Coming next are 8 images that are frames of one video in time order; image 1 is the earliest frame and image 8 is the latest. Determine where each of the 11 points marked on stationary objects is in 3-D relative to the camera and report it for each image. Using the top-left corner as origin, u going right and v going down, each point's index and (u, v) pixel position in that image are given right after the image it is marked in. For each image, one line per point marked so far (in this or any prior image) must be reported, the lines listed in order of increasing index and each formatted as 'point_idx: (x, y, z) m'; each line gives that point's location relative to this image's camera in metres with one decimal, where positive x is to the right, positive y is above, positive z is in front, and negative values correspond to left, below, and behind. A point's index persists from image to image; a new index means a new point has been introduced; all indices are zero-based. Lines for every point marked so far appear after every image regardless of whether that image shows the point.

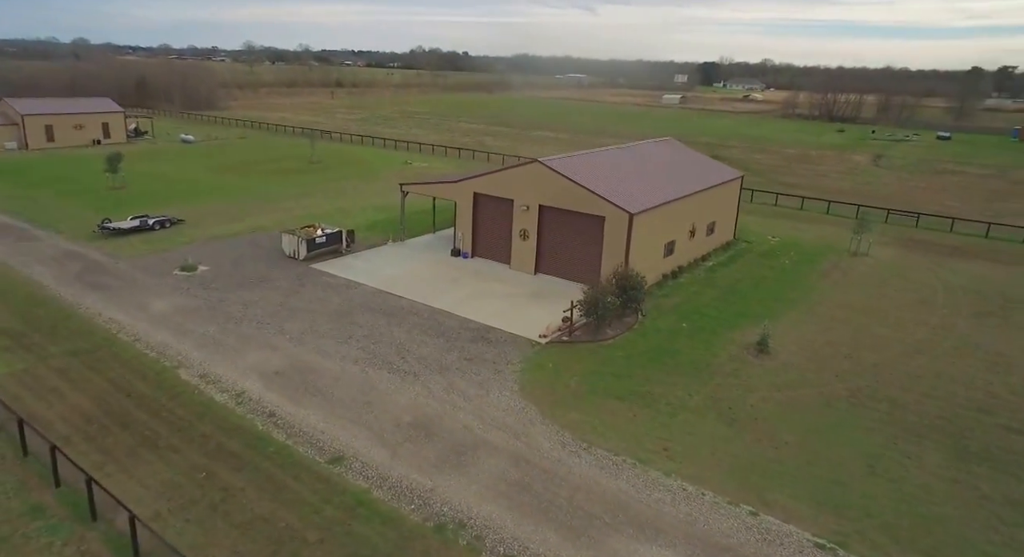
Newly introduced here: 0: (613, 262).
0: (+2.9, +0.4, +18.1) m
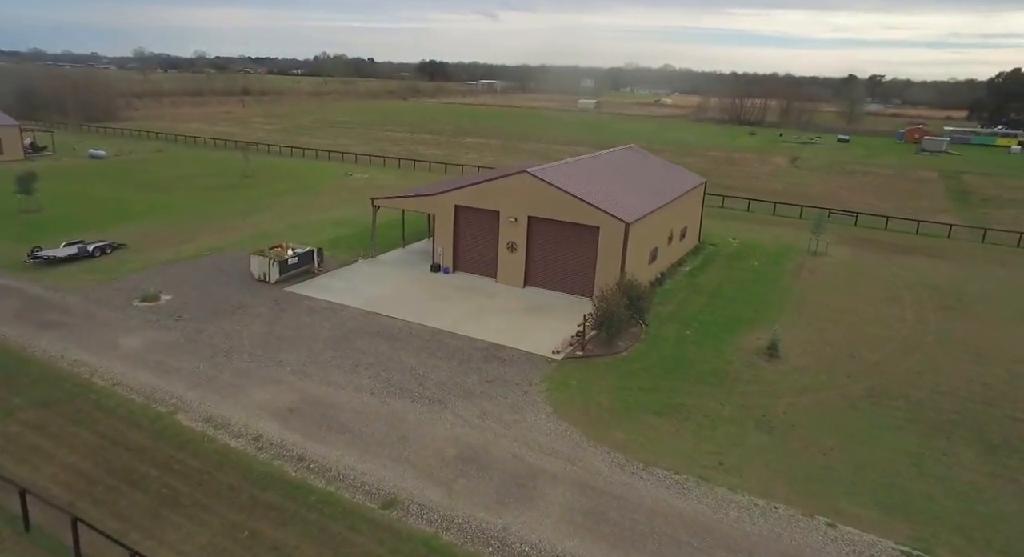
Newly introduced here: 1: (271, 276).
0: (+2.8, +0.1, +18.0) m
1: (-7.3, 0.0, +18.6) m
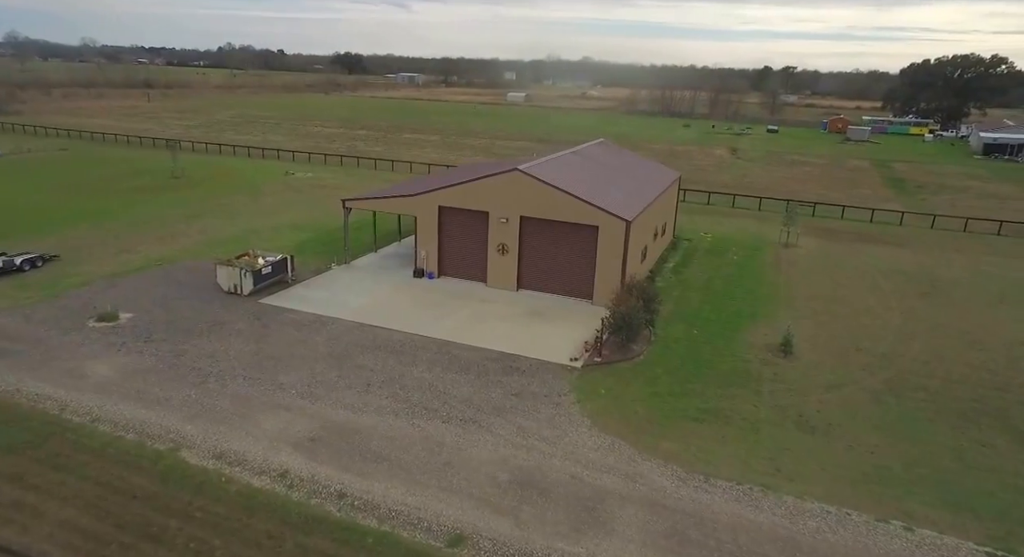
0: (+2.8, +0.1, +17.6) m
1: (-7.3, -0.3, +17.0) m
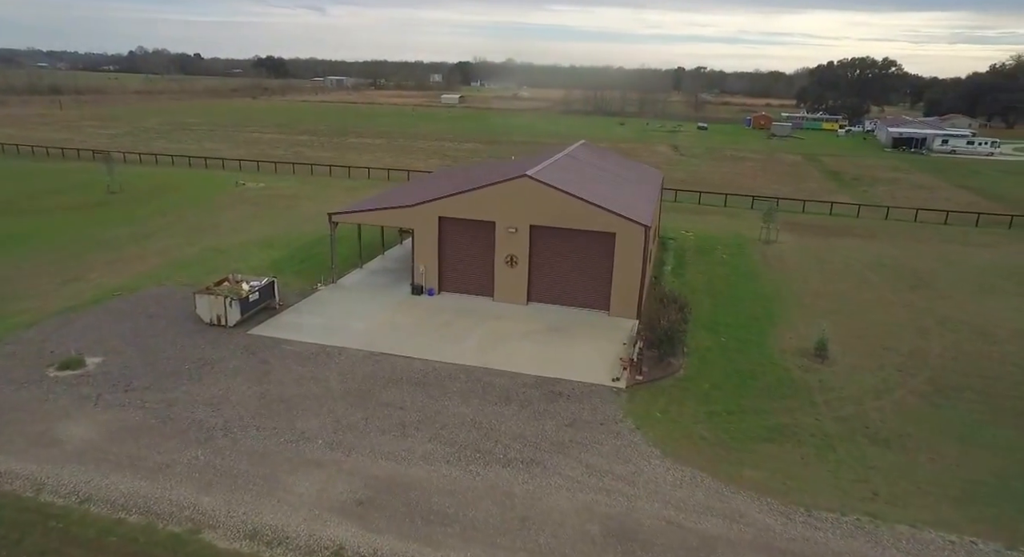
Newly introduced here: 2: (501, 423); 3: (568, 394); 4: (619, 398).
0: (+3.1, -0.1, +16.6) m
1: (-6.9, -1.0, +15.0) m
2: (-0.2, -2.6, +11.3) m
3: (+1.1, -2.3, +12.5) m
4: (+2.2, -2.4, +12.5) m
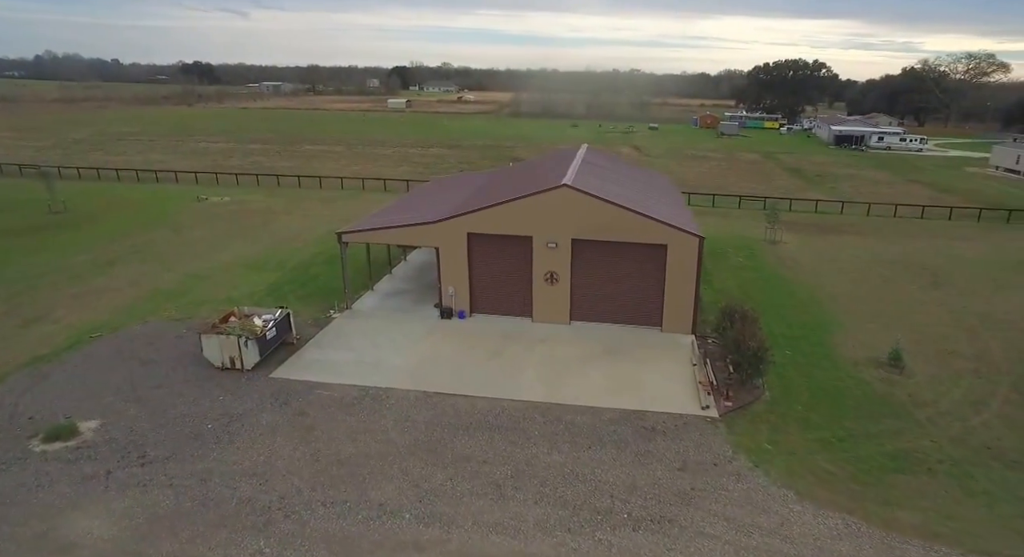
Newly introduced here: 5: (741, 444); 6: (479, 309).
0: (+4.2, -0.5, +15.4) m
1: (-5.5, -1.7, +12.9) m
2: (+1.5, -3.0, +9.8) m
3: (+2.7, -2.7, +11.1) m
4: (+3.7, -2.7, +11.2) m
5: (+4.0, -2.8, +10.8) m
6: (-0.9, -0.8, +16.4) m
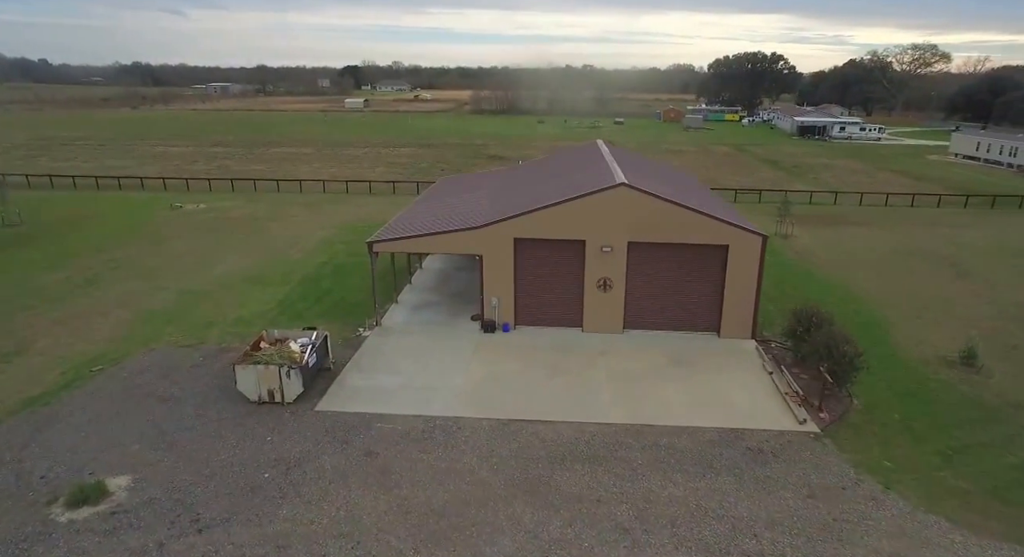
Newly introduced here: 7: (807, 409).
0: (+5.3, -0.5, +14.5) m
1: (-4.1, -2.1, +11.3) m
2: (+3.1, -3.2, +8.7) m
3: (+4.2, -2.8, +10.2) m
4: (+5.3, -2.8, +10.3) m
5: (+5.5, -2.9, +9.9) m
6: (+0.2, -1.0, +15.1) m
7: (+5.5, -2.4, +11.4) m
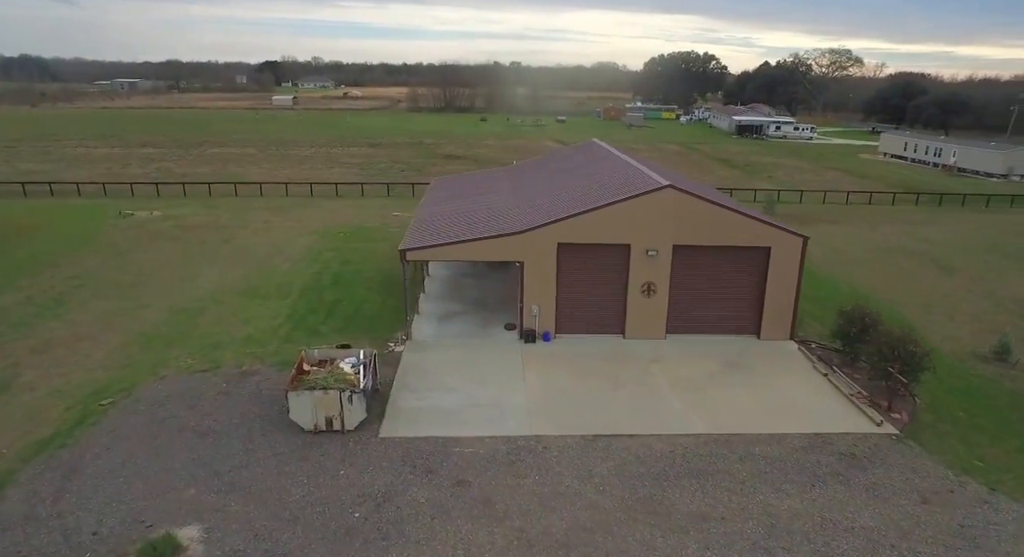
0: (+6.3, -0.5, +14.5) m
1: (-2.8, -2.3, +10.3) m
2: (+4.8, -3.3, +8.5) m
3: (+5.7, -2.8, +10.1) m
4: (+6.7, -2.8, +10.3) m
5: (+7.0, -2.9, +9.9) m
6: (+1.1, -1.1, +14.6) m
7: (+6.8, -2.4, +11.5) m
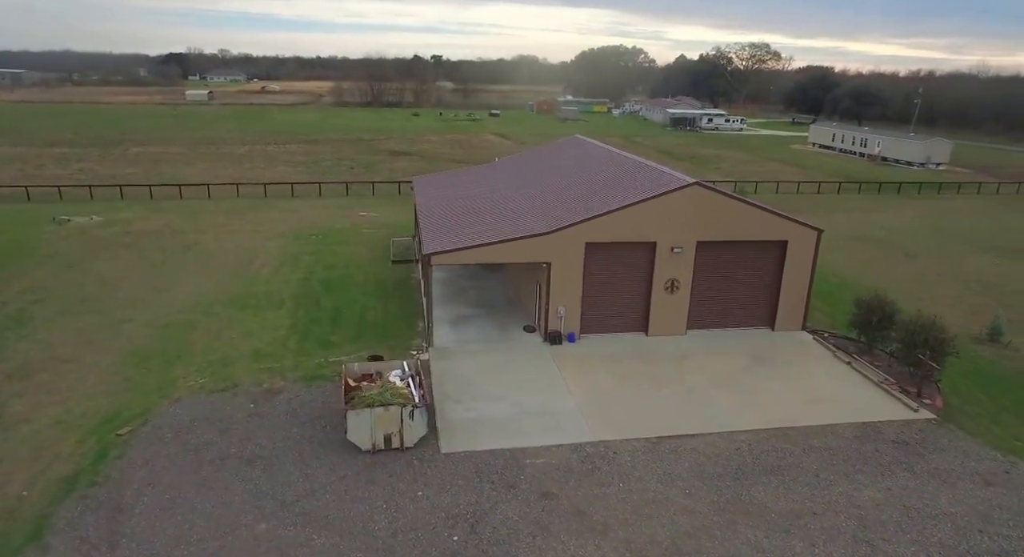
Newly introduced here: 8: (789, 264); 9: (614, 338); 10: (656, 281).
0: (+6.8, -0.3, +14.9) m
1: (-1.7, -2.5, +9.8) m
2: (+6.1, -3.2, +8.9) m
3: (+6.8, -2.7, +10.5) m
4: (+7.7, -2.6, +10.9) m
5: (+8.1, -2.7, +10.5) m
6: (+1.7, -1.1, +14.5) m
7: (+7.7, -2.2, +12.0) m
8: (+6.5, +0.3, +14.7) m
9: (+2.3, -1.4, +14.4) m
10: (+3.1, 0.0, +14.3) m
